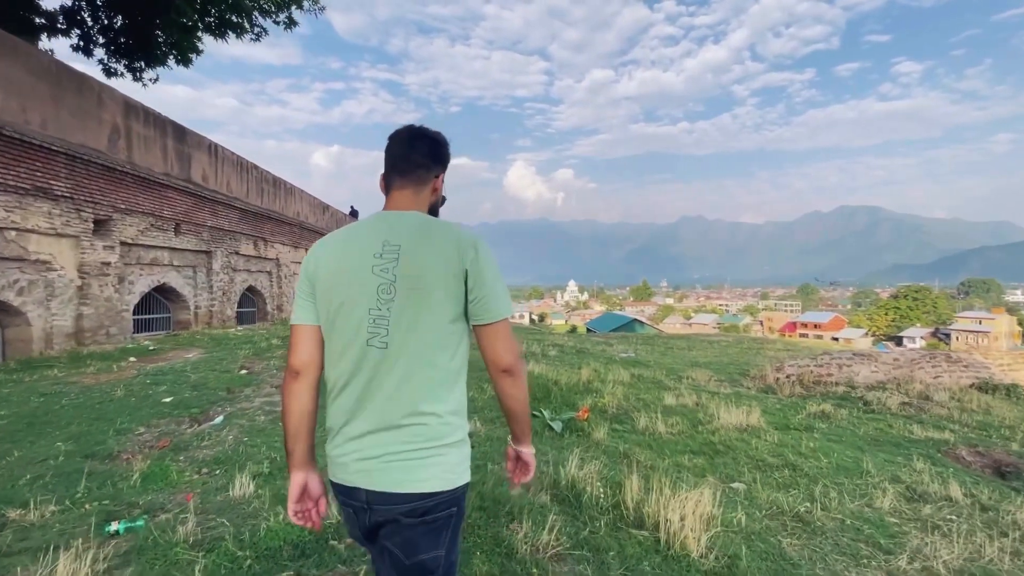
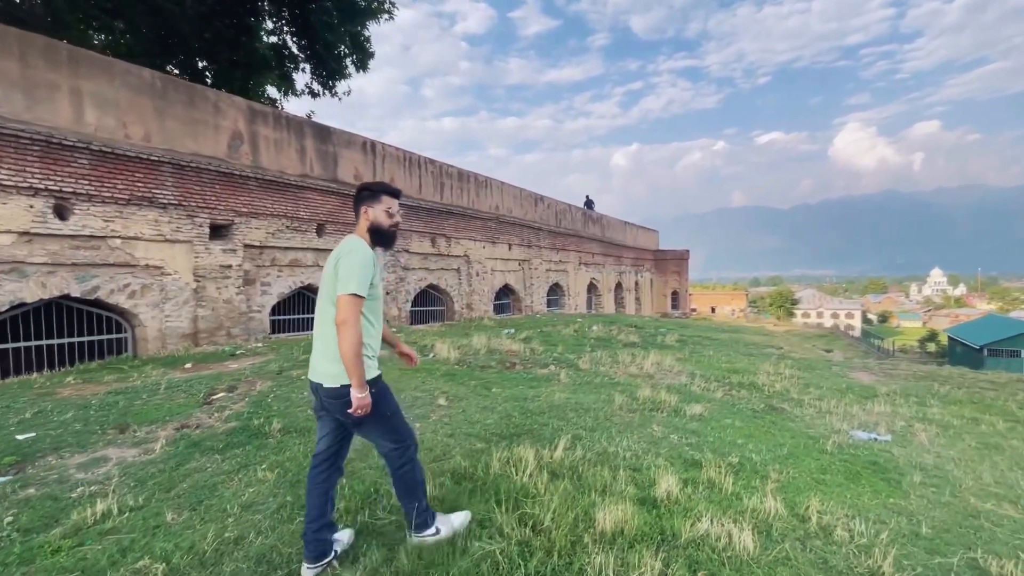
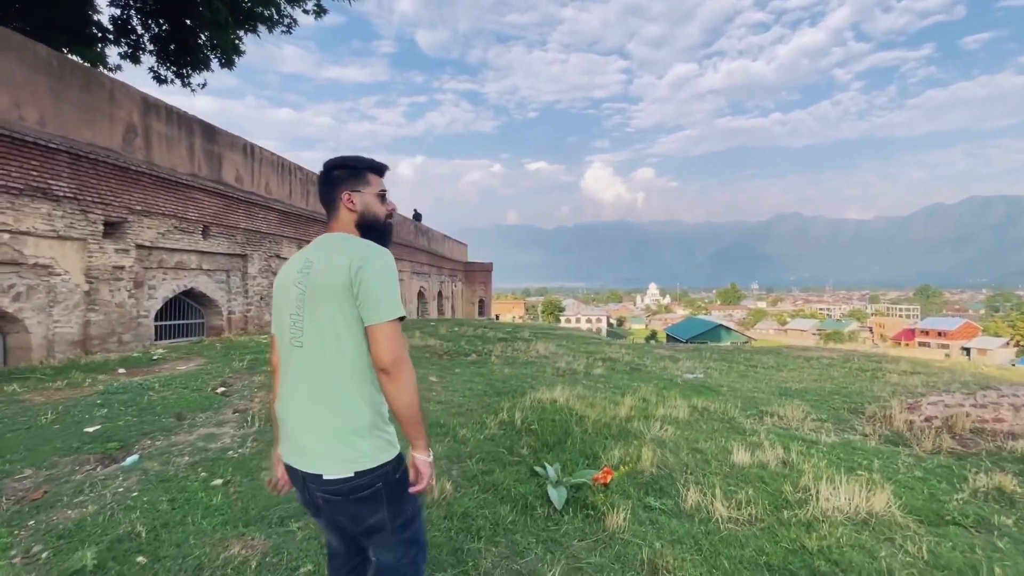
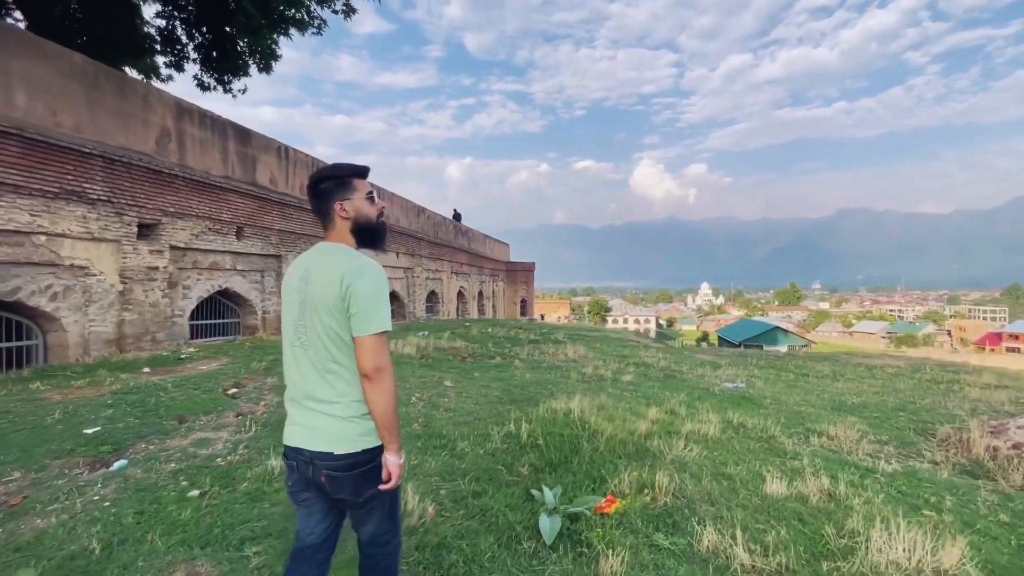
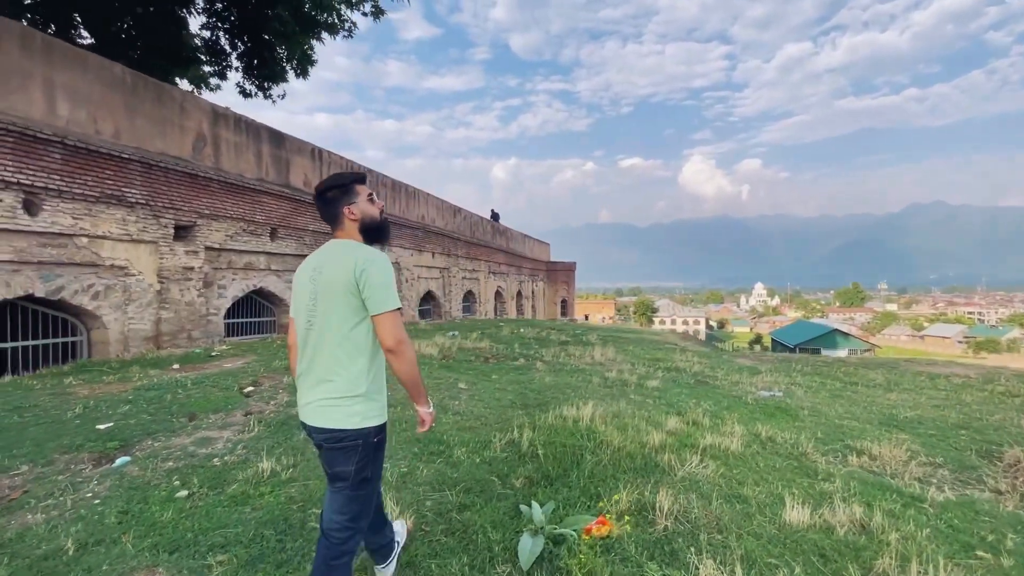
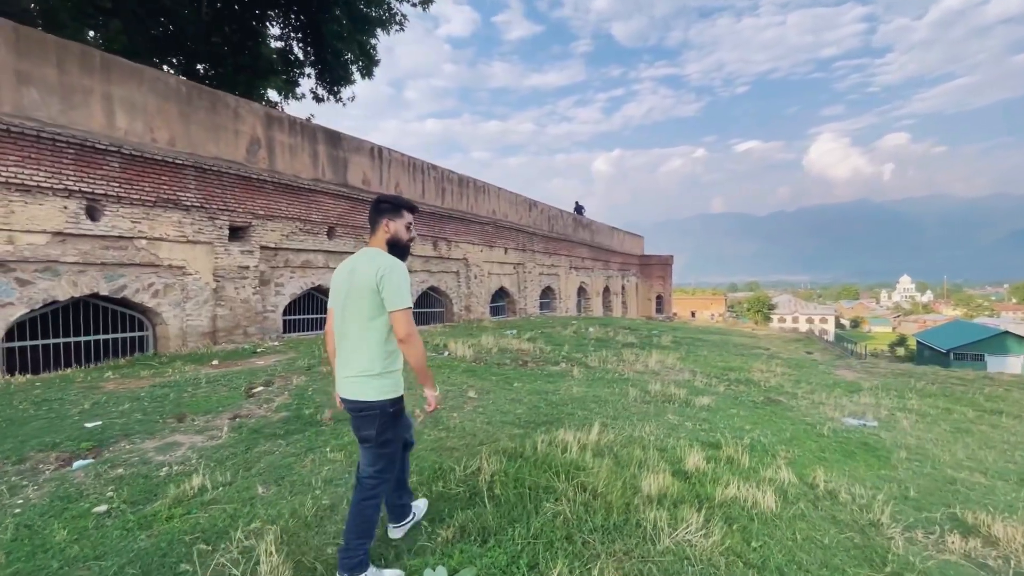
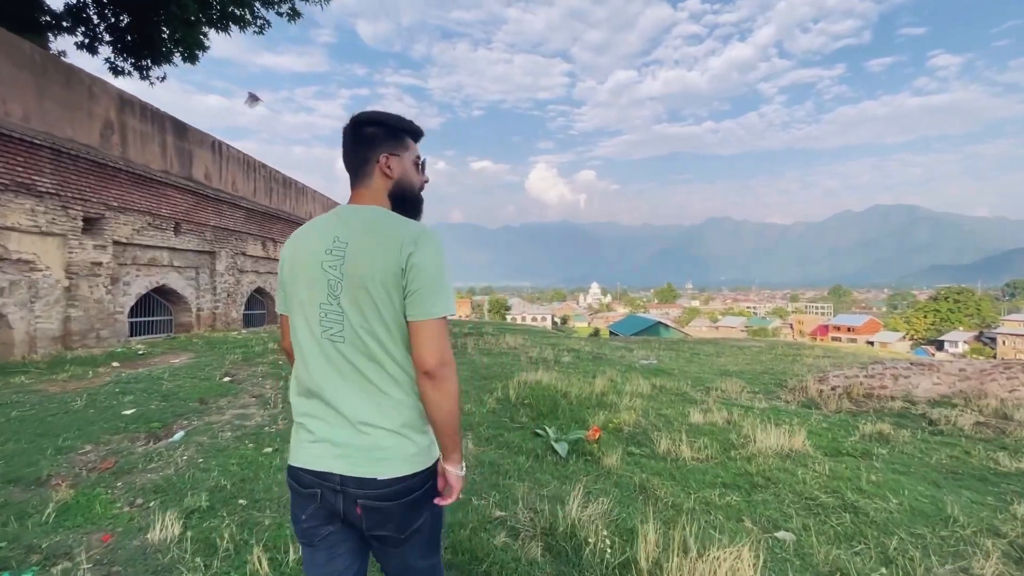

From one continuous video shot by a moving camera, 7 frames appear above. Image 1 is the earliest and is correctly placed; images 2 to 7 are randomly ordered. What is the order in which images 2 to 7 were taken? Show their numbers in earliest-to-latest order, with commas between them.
7, 3, 4, 5, 6, 2
